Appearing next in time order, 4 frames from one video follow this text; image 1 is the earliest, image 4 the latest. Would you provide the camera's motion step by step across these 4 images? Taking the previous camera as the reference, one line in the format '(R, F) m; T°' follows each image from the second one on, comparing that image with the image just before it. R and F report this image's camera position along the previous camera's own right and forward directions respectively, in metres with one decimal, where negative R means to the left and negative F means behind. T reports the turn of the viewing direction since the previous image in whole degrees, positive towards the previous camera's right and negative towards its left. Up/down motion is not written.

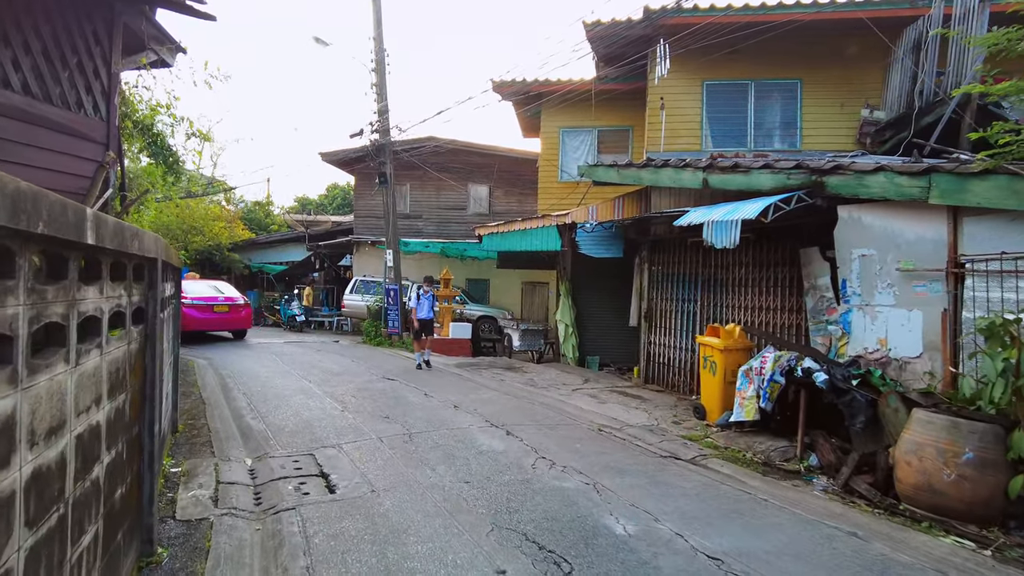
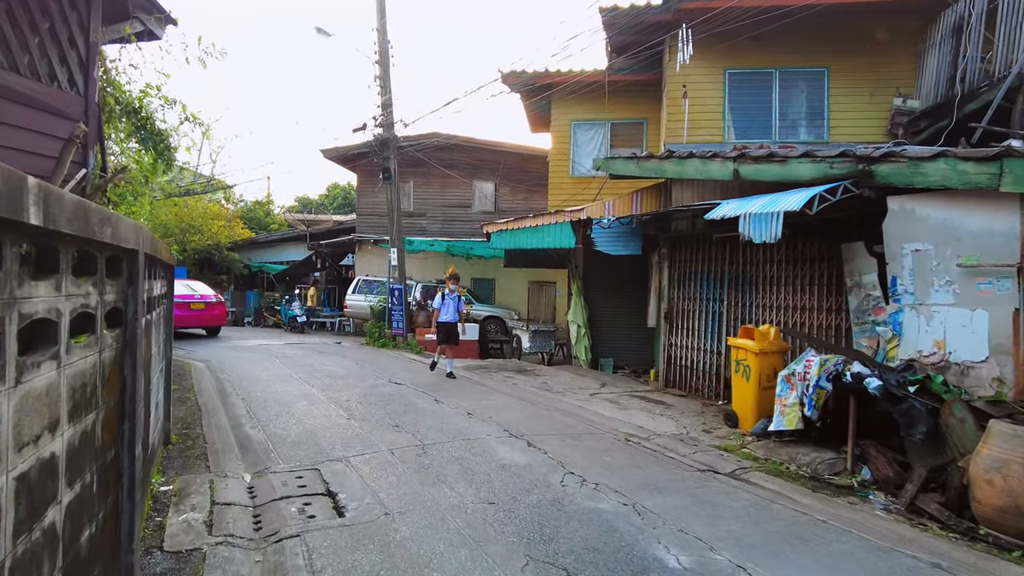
(-0.2, +0.5) m; 0°
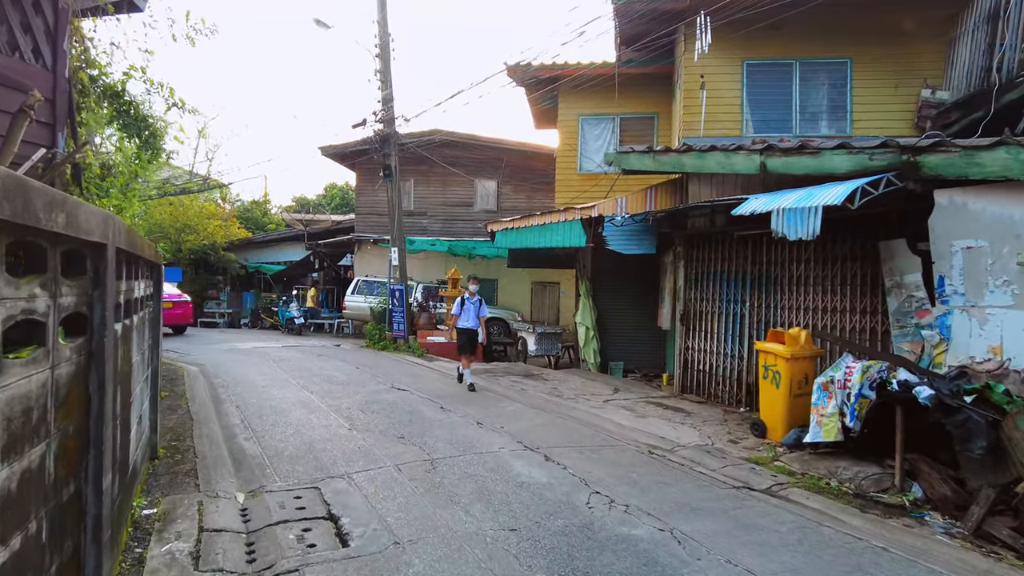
(-0.2, +0.5) m; 0°
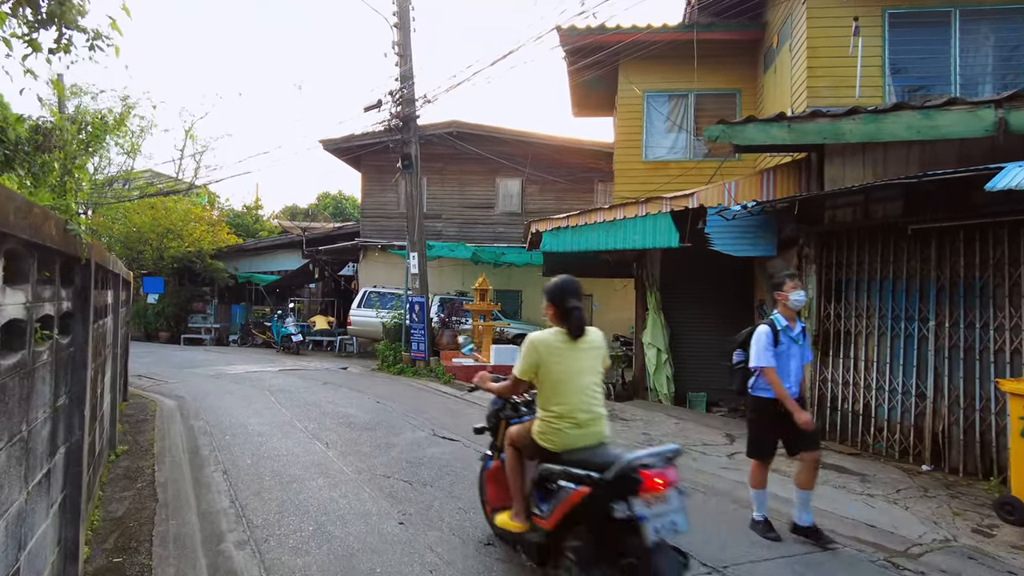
(-1.0, +2.4) m; +1°
